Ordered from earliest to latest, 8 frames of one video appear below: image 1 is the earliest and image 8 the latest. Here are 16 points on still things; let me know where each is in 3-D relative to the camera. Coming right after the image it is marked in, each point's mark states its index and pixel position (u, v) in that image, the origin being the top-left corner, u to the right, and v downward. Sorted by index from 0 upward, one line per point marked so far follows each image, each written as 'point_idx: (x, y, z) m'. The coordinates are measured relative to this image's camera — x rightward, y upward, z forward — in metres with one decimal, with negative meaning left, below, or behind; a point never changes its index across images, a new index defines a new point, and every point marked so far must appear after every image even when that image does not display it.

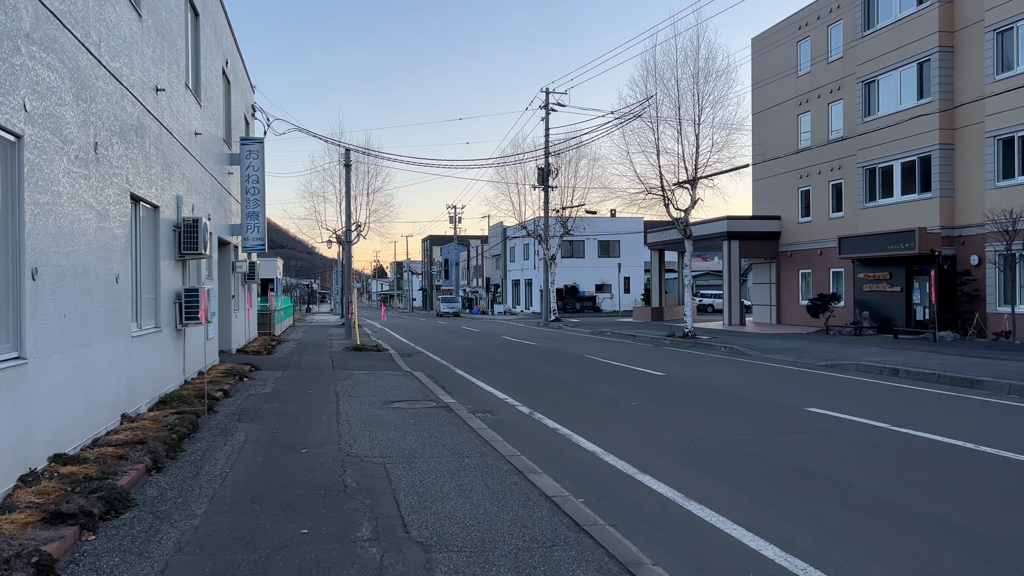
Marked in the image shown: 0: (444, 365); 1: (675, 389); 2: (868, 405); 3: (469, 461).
0: (-1.6, -1.8, +18.7) m
1: (+2.7, -1.7, +13.5) m
2: (+4.8, -1.6, +10.9) m
3: (-0.4, -1.7, +7.7) m
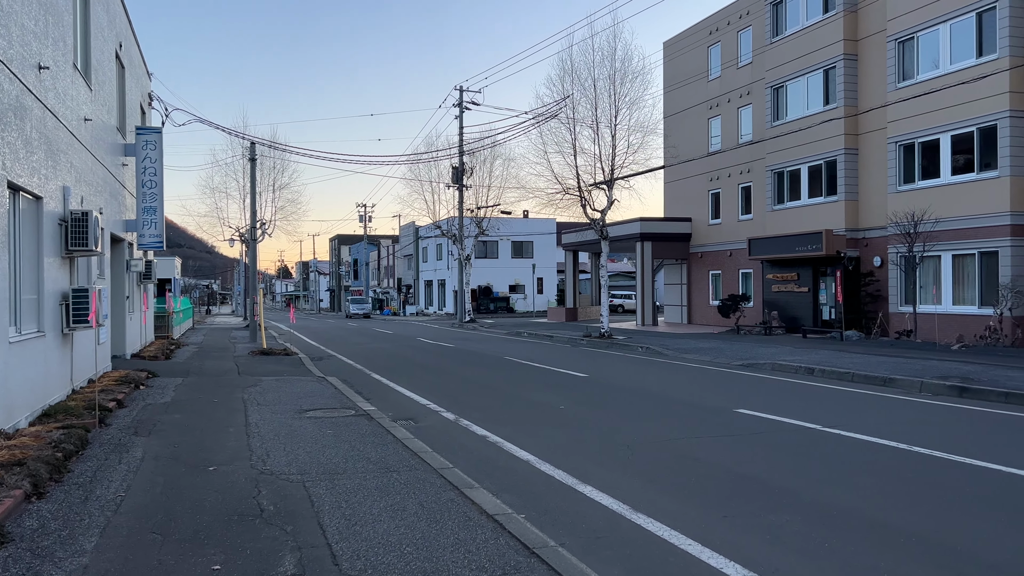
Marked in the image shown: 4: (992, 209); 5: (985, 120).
0: (-3.4, -1.8, +17.9) m
1: (+1.4, -1.7, +13.2) m
2: (+3.8, -1.6, +10.9) m
3: (-1.0, -1.7, +7.1) m
4: (+11.6, +1.9, +19.5) m
5: (+11.5, +4.1, +19.7) m
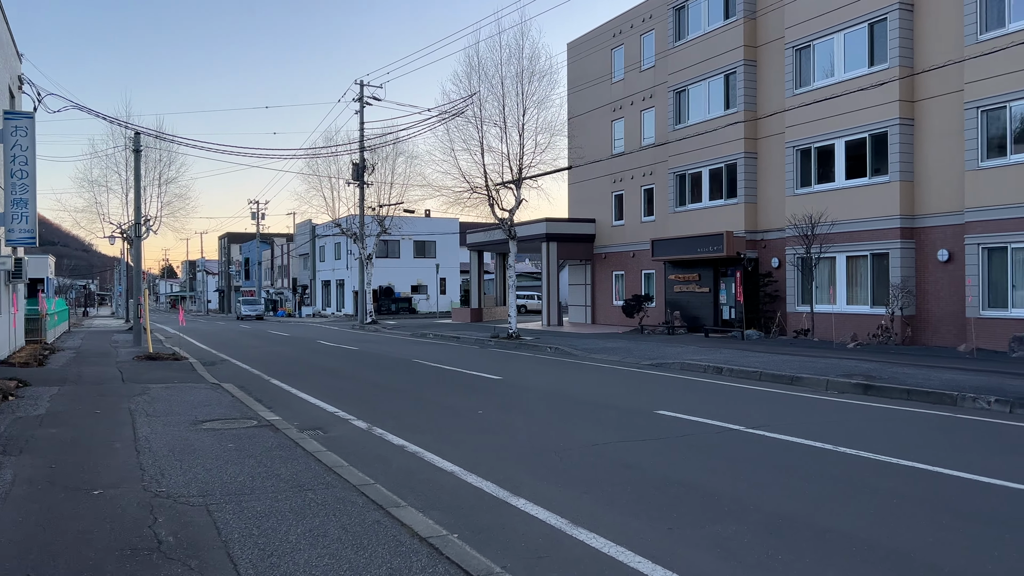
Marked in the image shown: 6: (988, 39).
0: (-5.3, -1.8, +16.8) m
1: (+0.1, -1.7, +12.8) m
2: (+2.7, -1.6, +10.8) m
3: (-1.6, -1.7, +6.4) m
4: (+9.3, +1.9, +20.3) m
5: (+9.3, +4.1, +20.5) m
6: (+10.5, +5.5, +17.9) m
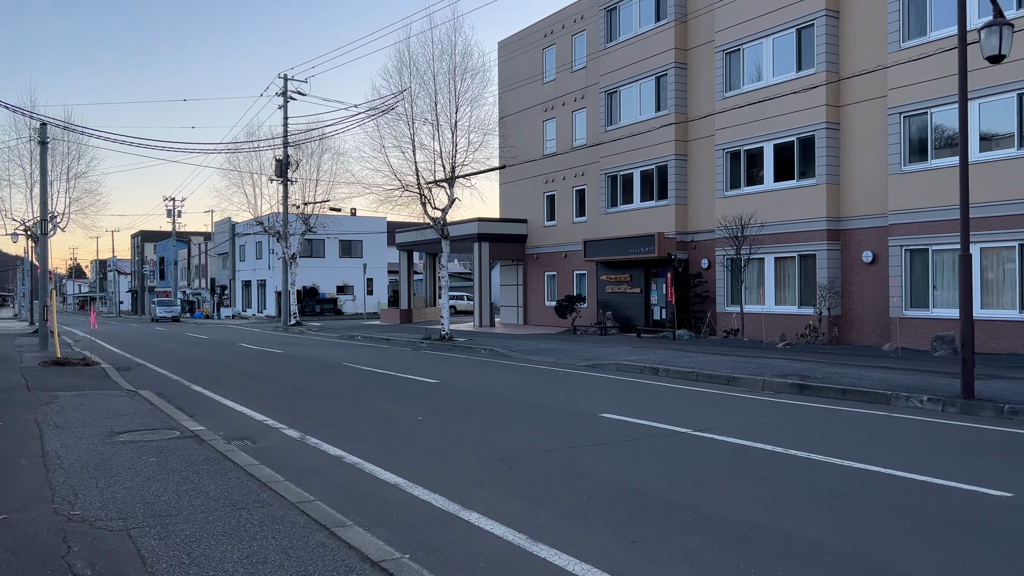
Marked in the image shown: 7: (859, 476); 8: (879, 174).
0: (-6.6, -1.8, +15.9) m
1: (-0.9, -1.7, +12.4) m
2: (+1.9, -1.6, +10.7) m
3: (-1.9, -1.7, +5.9) m
4: (+7.7, +1.9, +20.7) m
5: (+7.6, +4.1, +20.9) m
6: (+9.1, +5.5, +18.4) m
7: (+3.0, -1.6, +6.9) m
8: (+8.9, +2.8, +19.6) m
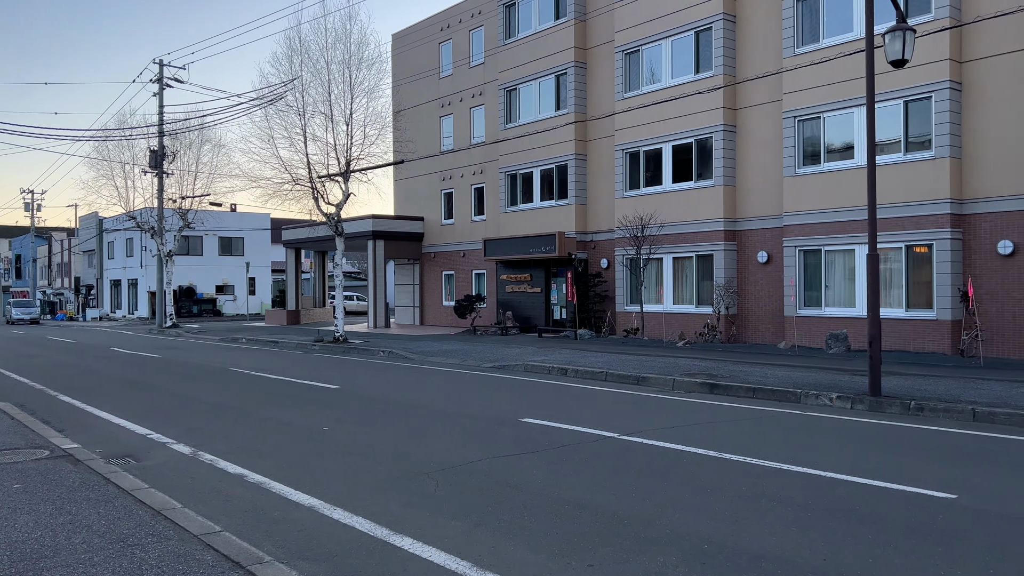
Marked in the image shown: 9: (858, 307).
0: (-8.4, -1.8, +14.3) m
1: (-2.2, -1.7, +11.6) m
2: (+0.9, -1.6, +10.3) m
3: (-2.3, -1.7, +5.0) m
4: (+5.1, +1.9, +21.0) m
5: (+5.0, +4.1, +21.2) m
6: (+6.8, +5.5, +18.9) m
7: (+2.4, -1.6, +6.7) m
8: (+6.5, +2.8, +20.1) m
9: (+7.7, -0.4, +18.0) m
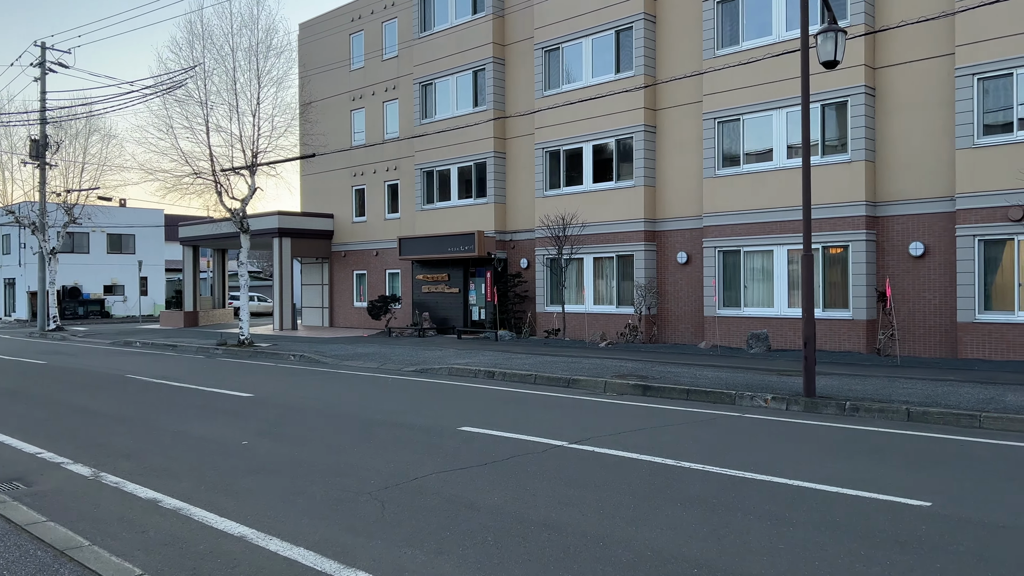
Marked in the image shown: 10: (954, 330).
0: (-9.5, -1.8, +12.6) m
1: (-3.1, -1.7, +10.7) m
2: (+0.1, -1.6, +9.8) m
3: (-2.4, -1.7, +4.2) m
4: (+3.0, +1.9, +21.0) m
5: (+2.9, +4.1, +21.2) m
6: (+5.0, +5.5, +19.1) m
7: (+2.0, -1.6, +6.4) m
8: (+4.5, +2.8, +20.2) m
9: (+6.0, -0.4, +18.2) m
10: (+8.6, -0.8, +15.7) m
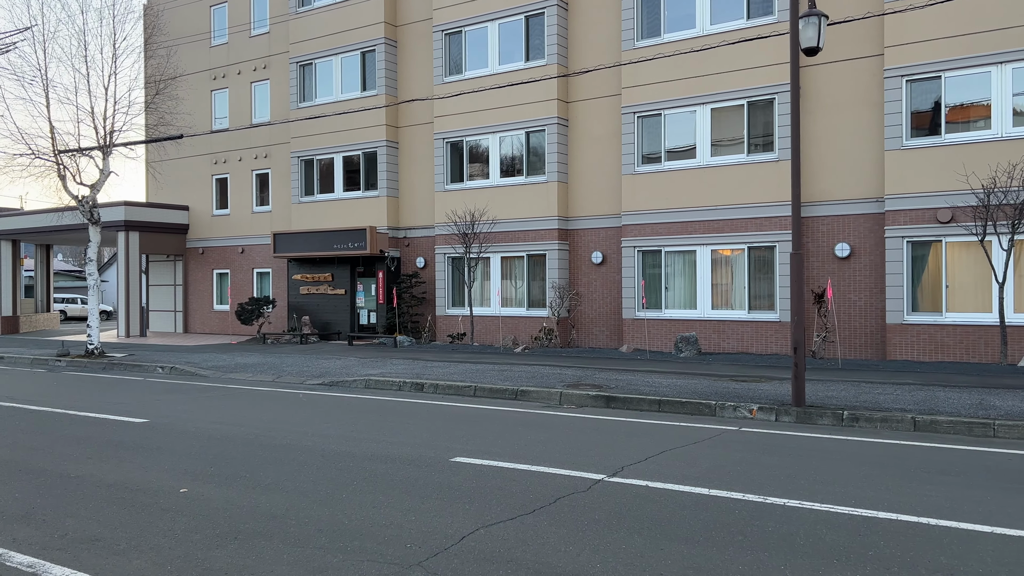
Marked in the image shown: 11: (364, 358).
0: (-10.0, -1.8, +9.1) m
1: (-3.2, -1.7, +8.5) m
2: (0.0, -1.6, +8.2) m
3: (-1.3, -1.6, +2.2) m
4: (+0.7, +1.9, +19.8) m
5: (+0.5, +4.1, +20.0) m
6: (+3.0, +5.5, +18.4) m
7: (+2.6, -1.6, +5.3) m
8: (+2.3, +2.7, +19.3) m
9: (+4.1, -0.5, +17.7) m
10: (+7.2, -0.8, +15.8) m
11: (-3.3, -1.6, +18.0) m
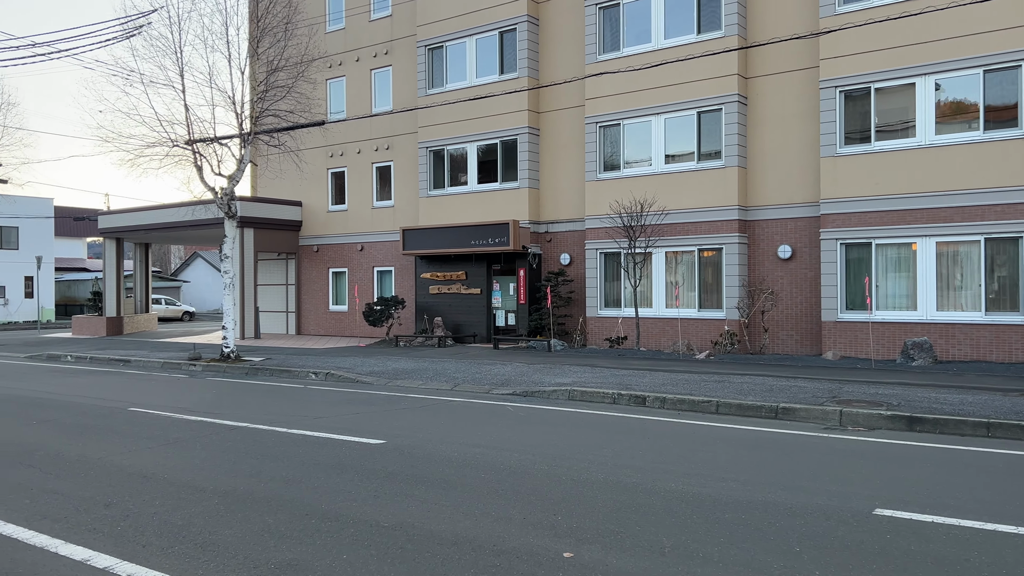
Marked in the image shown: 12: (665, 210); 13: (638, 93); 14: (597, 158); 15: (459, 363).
0: (-6.7, -1.8, +7.7) m
1: (0.0, -1.6, +6.7) m
2: (+3.2, -1.6, +6.2) m
3: (+1.6, -1.6, +0.3) m
4: (+4.5, +1.9, +17.8) m
5: (+4.4, +4.1, +17.9) m
6: (+6.8, +5.5, +16.2) m
7: (+5.7, -1.5, +3.2) m
8: (+6.1, +2.8, +17.2) m
9: (+7.8, -0.4, +15.4) m
10: (+10.8, -0.8, +13.4) m
11: (+0.4, -1.5, +16.2) m
12: (+3.4, +1.8, +18.6) m
13: (+3.0, +4.6, +18.9) m
14: (+2.1, +3.2, +19.6) m
15: (-1.1, -1.6, +16.8) m
